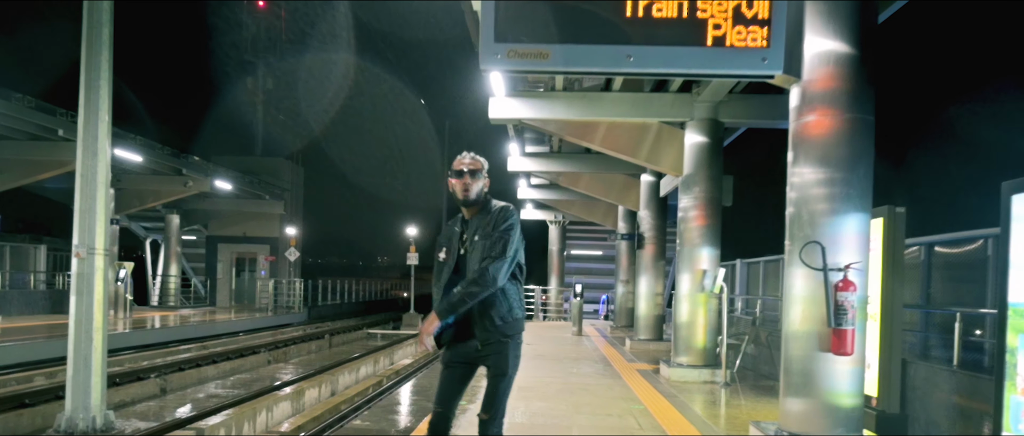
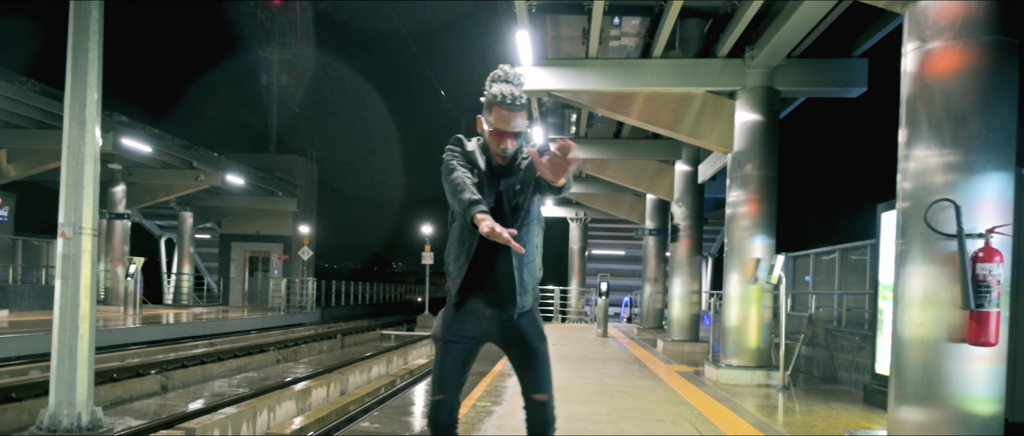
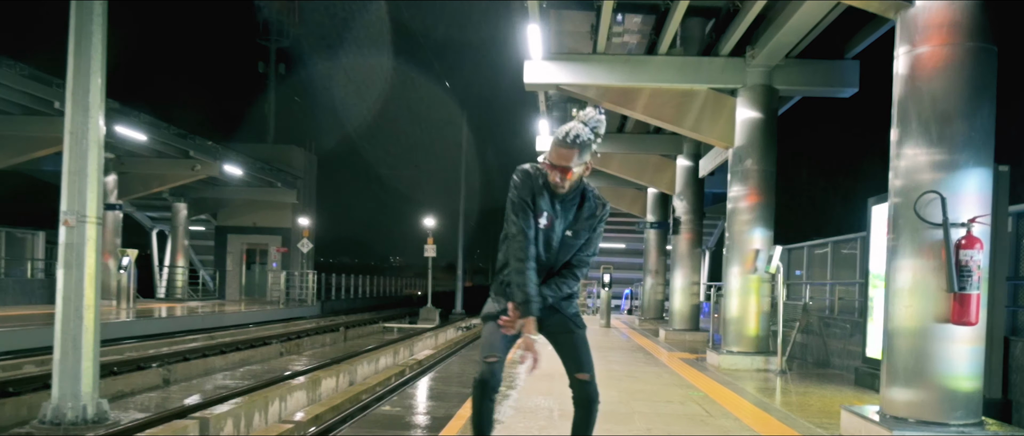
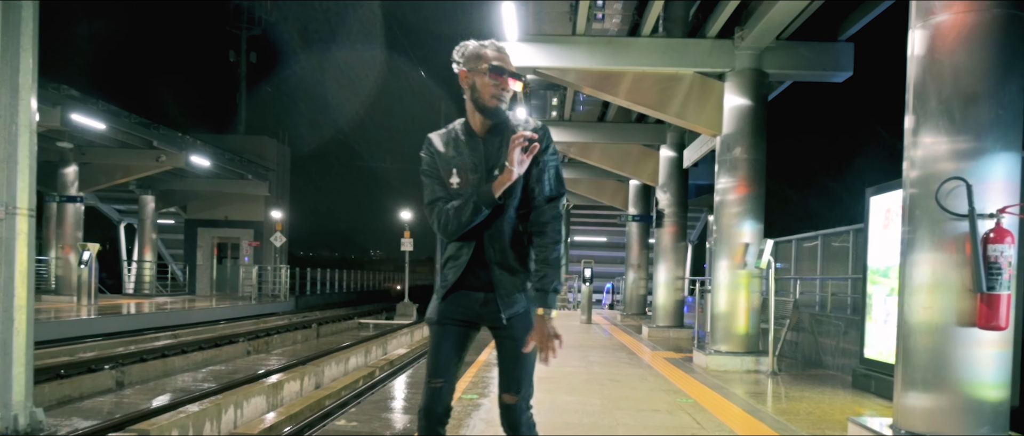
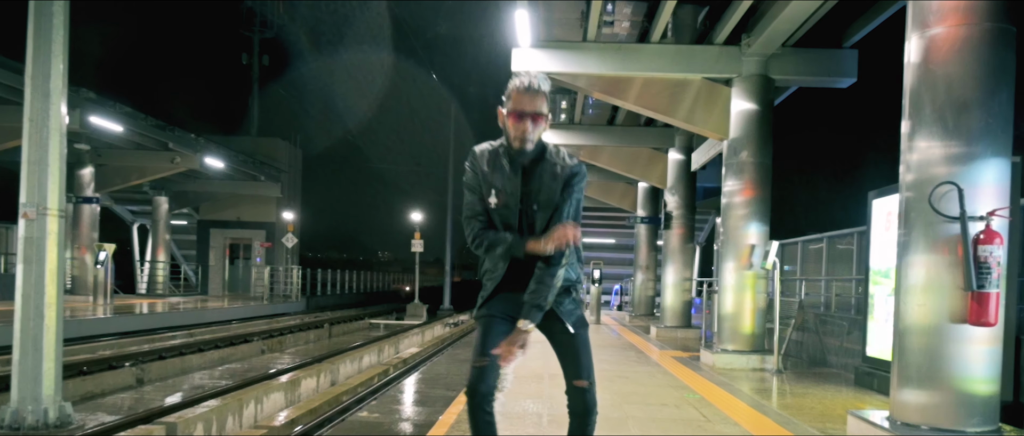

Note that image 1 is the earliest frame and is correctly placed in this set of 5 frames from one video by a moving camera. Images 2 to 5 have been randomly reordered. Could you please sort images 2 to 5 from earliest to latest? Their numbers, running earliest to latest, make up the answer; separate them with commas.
2, 3, 5, 4
